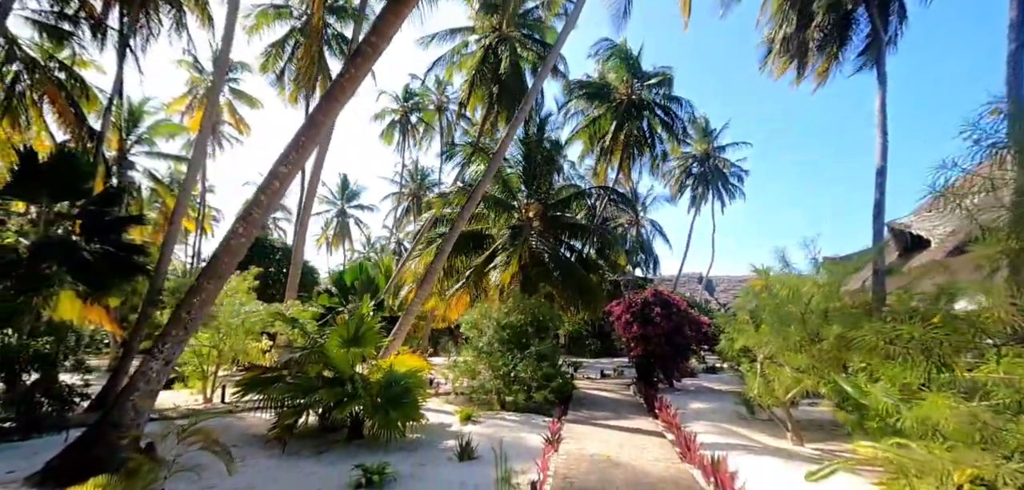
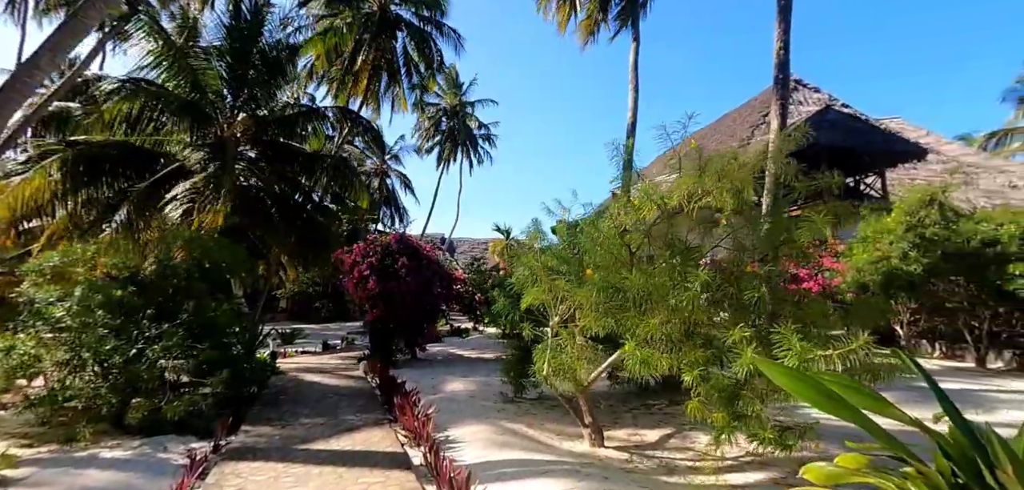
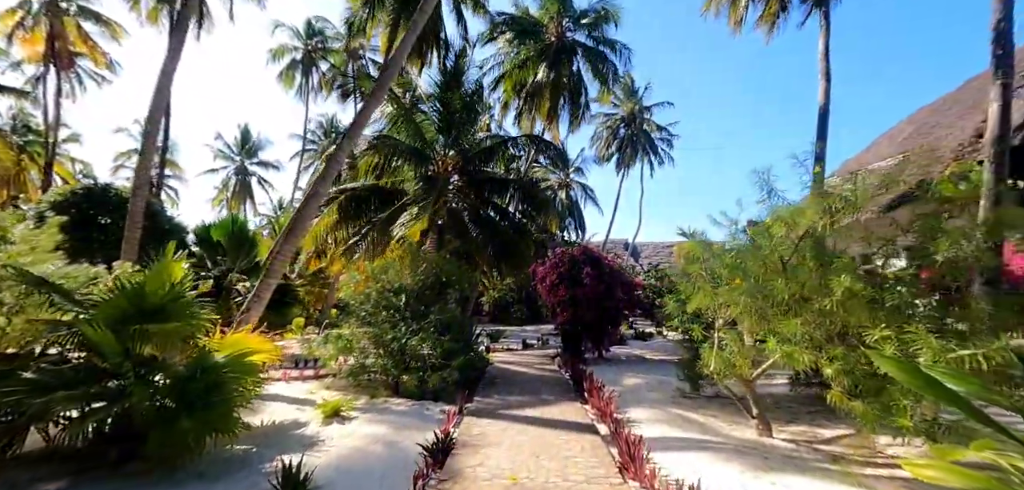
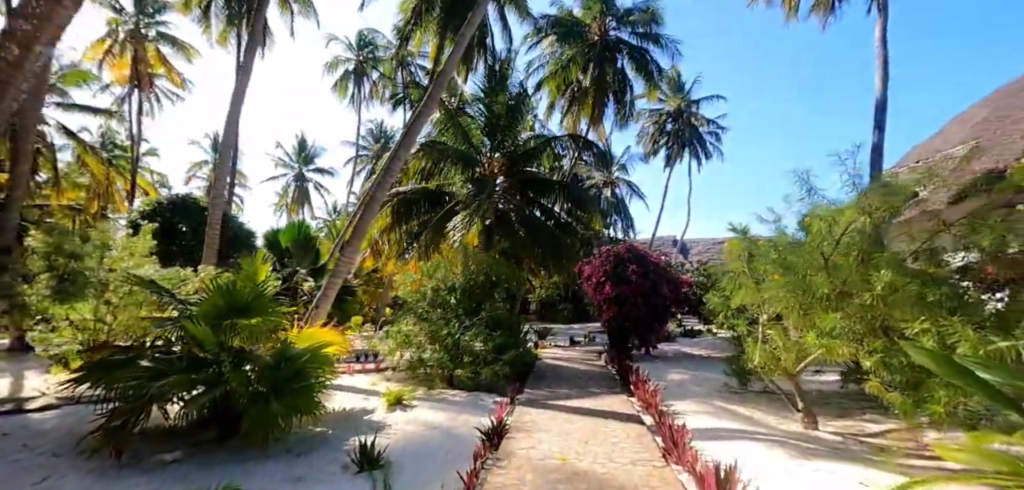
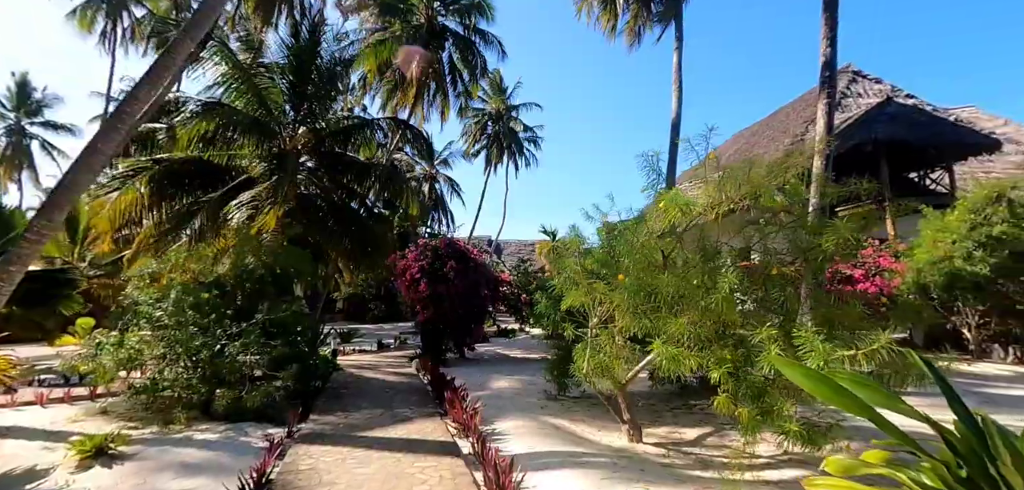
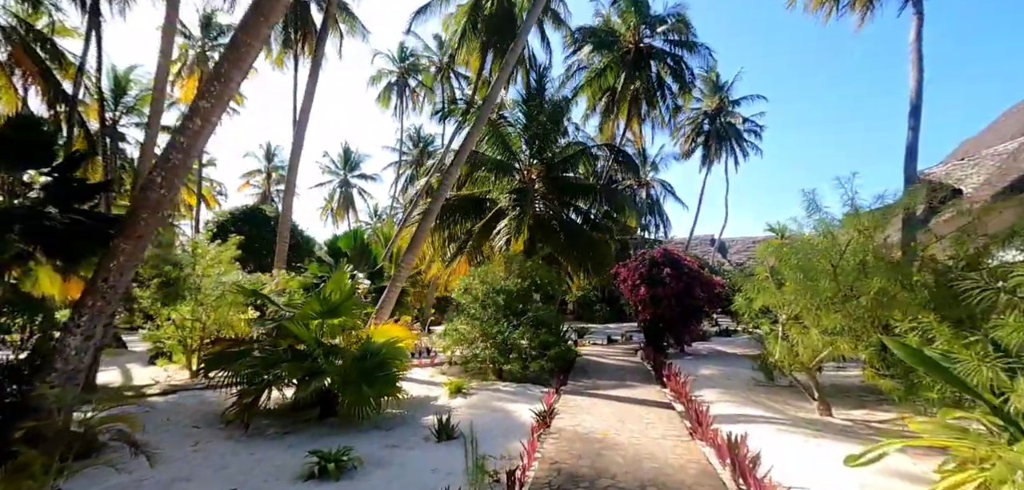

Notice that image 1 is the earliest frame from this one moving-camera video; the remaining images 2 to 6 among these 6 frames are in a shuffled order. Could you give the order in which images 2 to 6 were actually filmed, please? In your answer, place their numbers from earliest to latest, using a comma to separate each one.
6, 4, 3, 5, 2
